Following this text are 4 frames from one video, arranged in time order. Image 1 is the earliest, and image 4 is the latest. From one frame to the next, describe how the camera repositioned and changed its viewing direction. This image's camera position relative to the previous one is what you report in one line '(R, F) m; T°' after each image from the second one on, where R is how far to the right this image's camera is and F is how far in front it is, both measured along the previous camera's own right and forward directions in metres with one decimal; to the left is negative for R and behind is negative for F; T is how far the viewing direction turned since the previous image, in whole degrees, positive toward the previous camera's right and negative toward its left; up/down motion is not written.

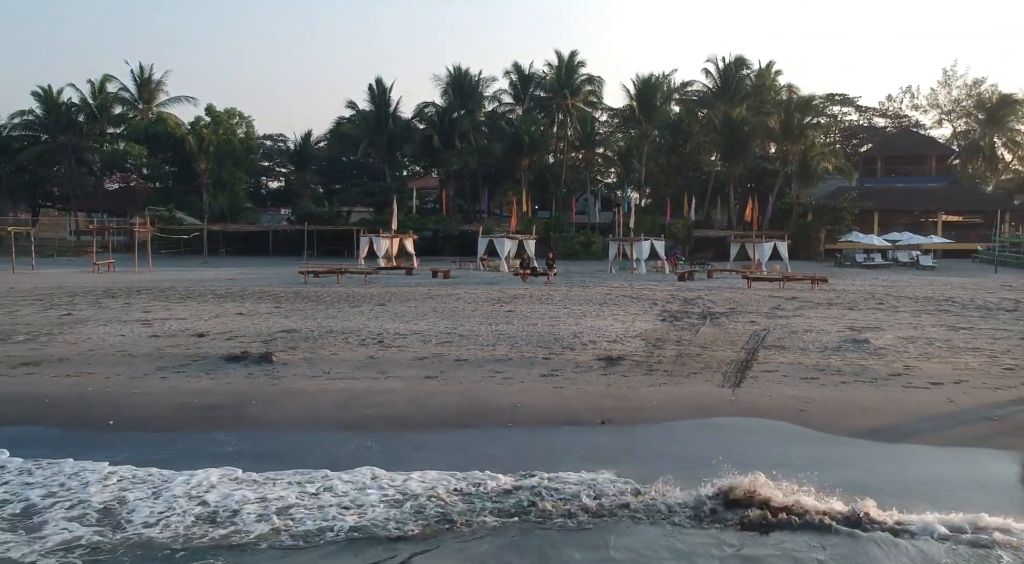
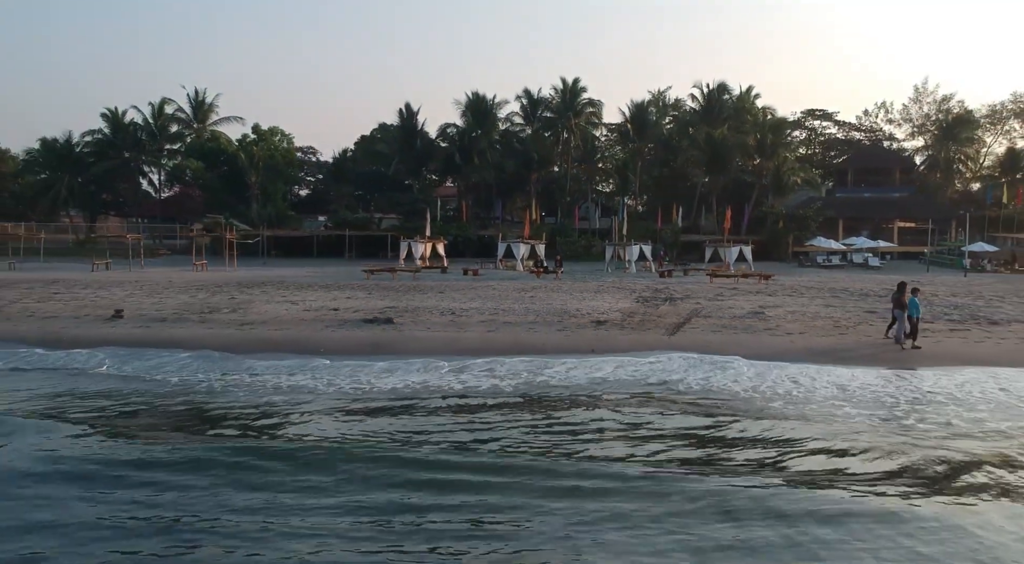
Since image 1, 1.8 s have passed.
(-0.5, -7.5) m; 0°
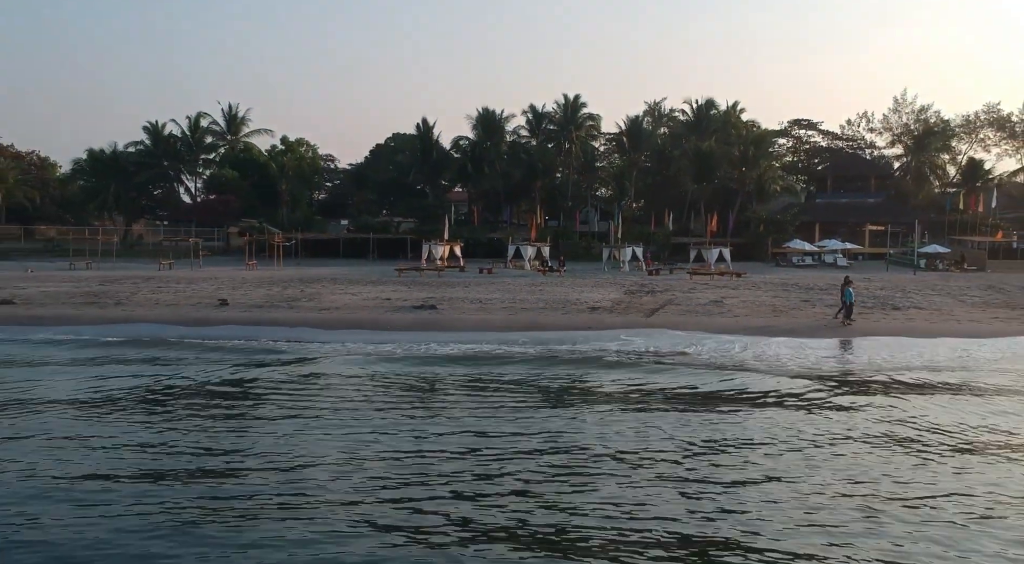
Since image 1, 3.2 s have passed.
(-0.4, -5.9) m; 0°
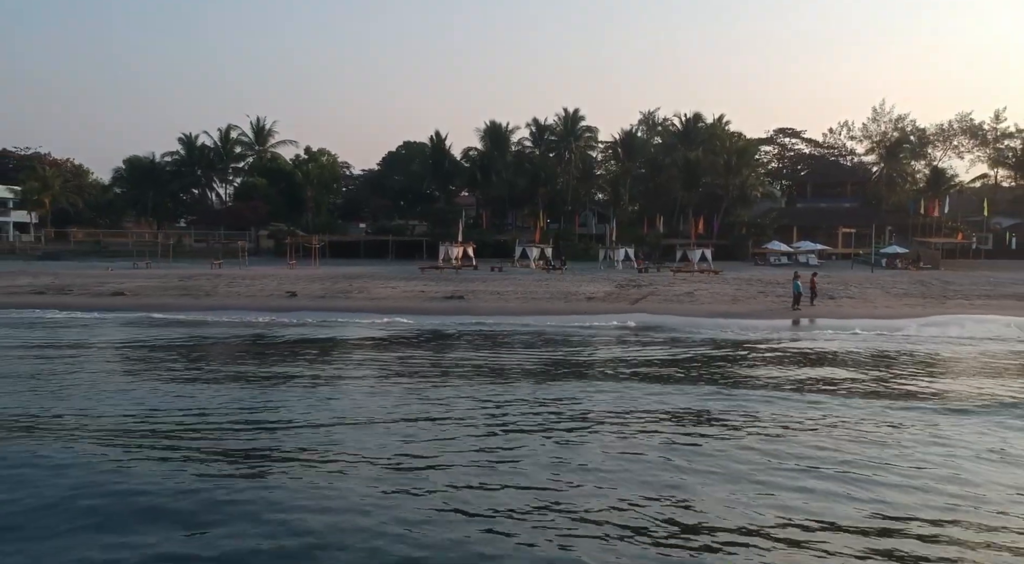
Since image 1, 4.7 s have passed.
(-0.4, -6.3) m; 0°
